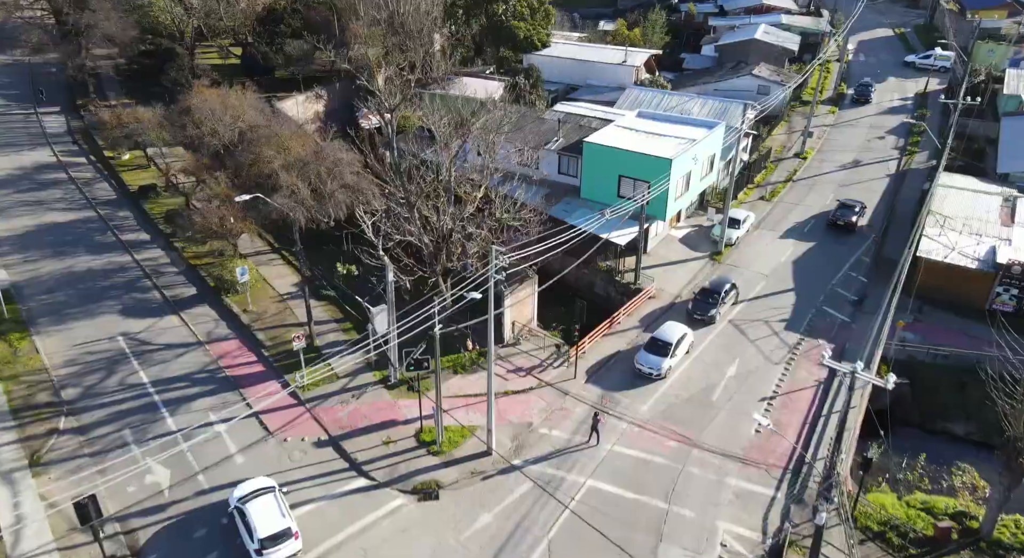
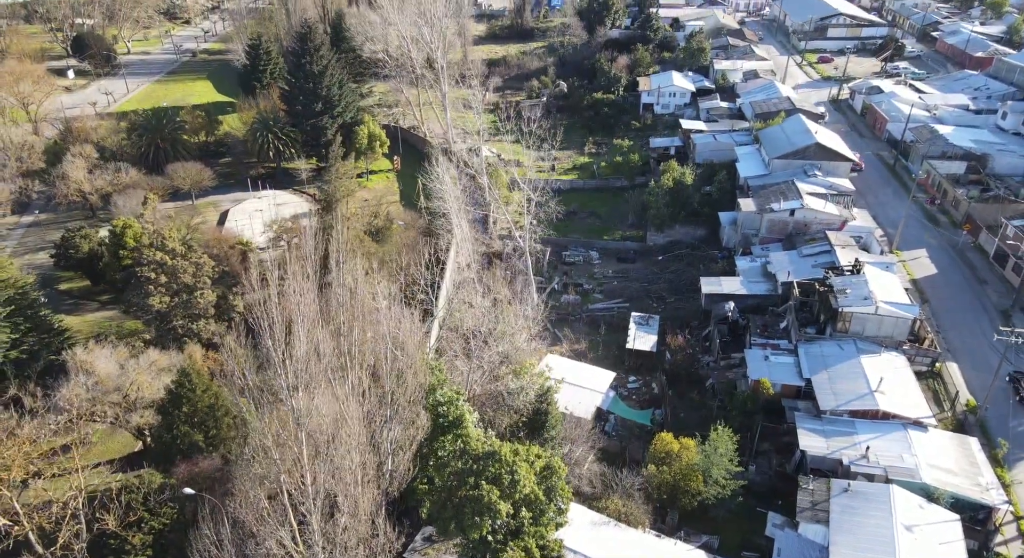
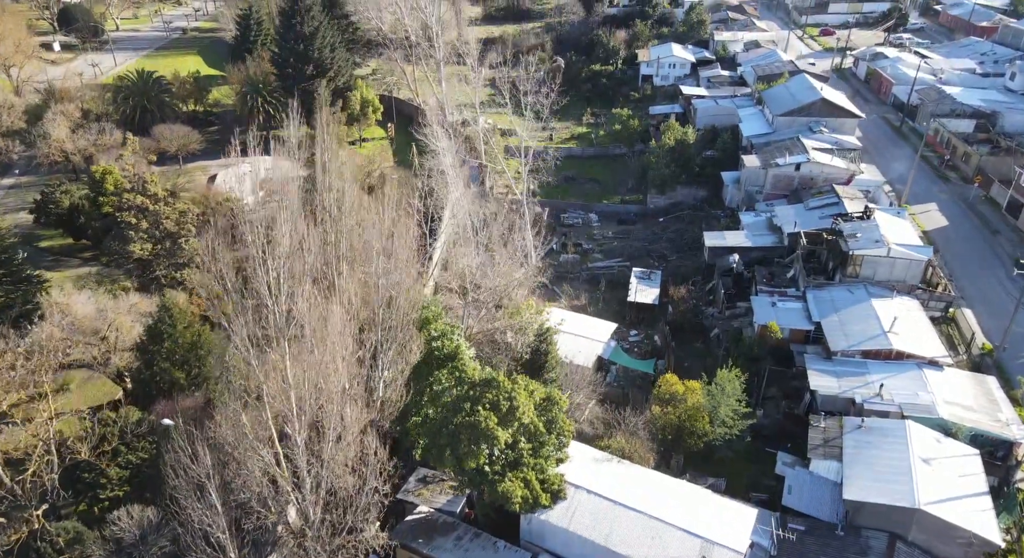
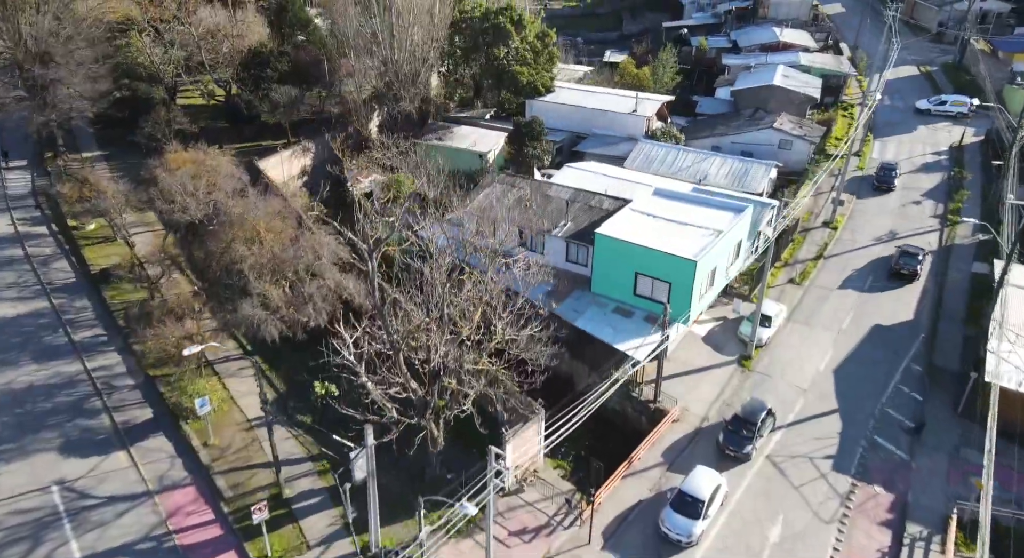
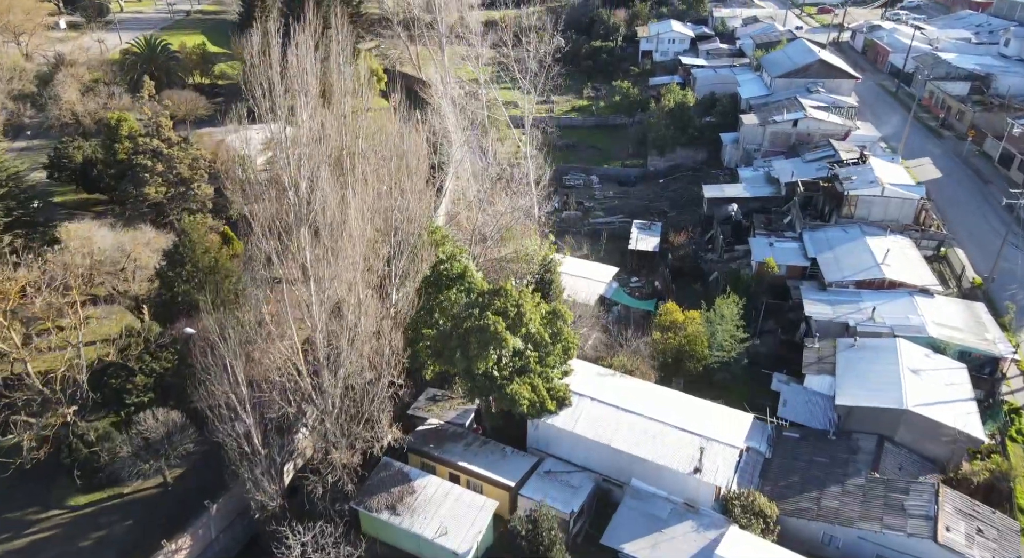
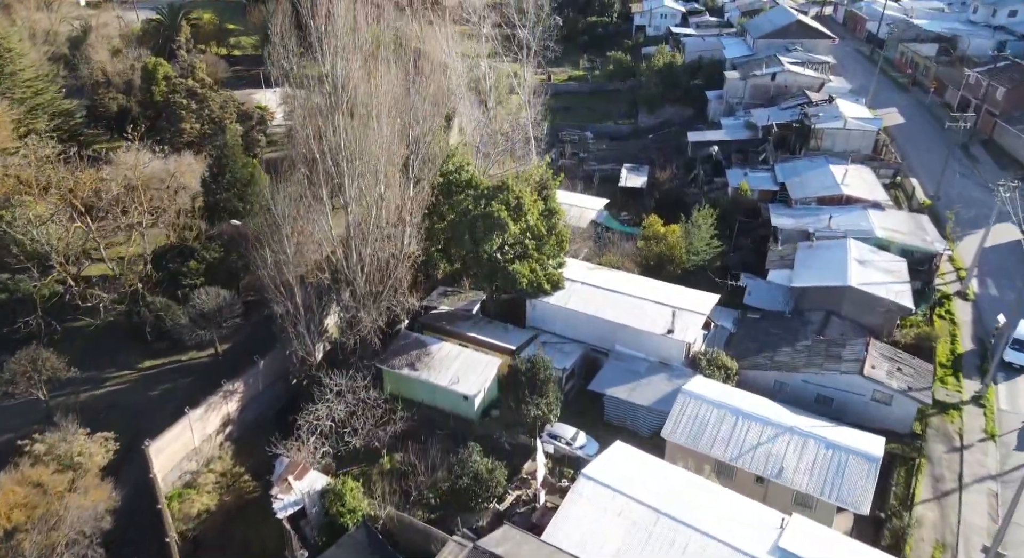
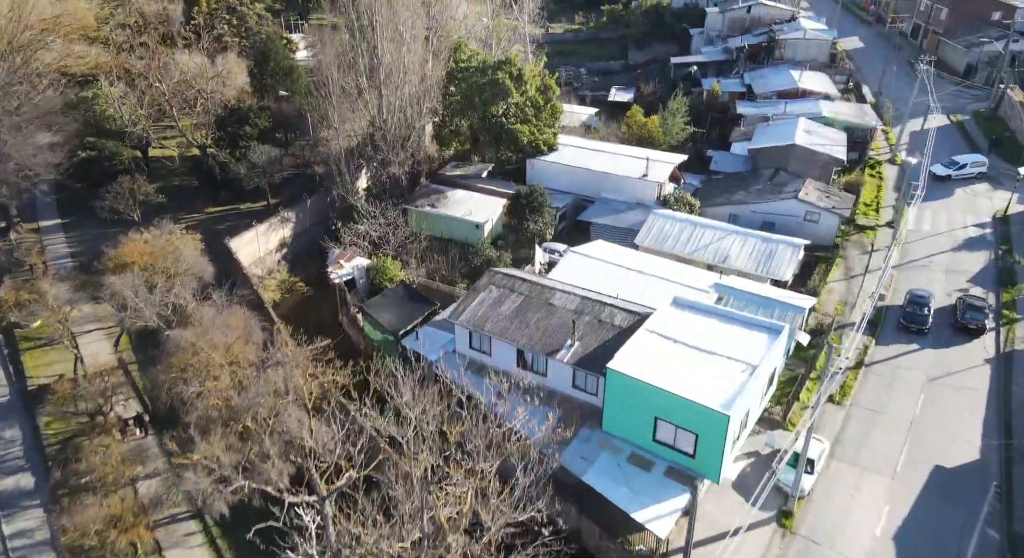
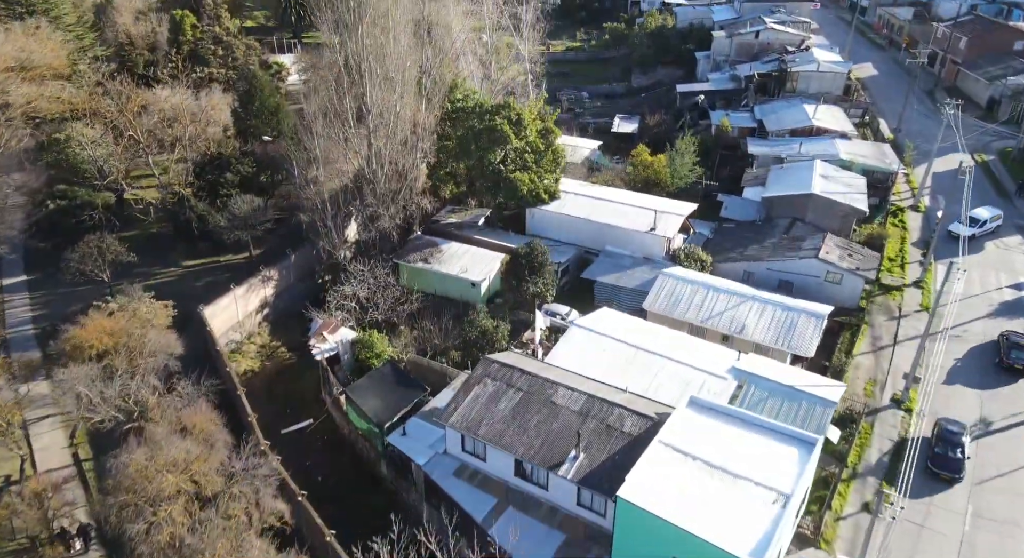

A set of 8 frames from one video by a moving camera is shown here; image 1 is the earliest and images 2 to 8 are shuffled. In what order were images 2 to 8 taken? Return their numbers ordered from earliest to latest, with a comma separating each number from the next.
4, 7, 8, 6, 5, 3, 2
